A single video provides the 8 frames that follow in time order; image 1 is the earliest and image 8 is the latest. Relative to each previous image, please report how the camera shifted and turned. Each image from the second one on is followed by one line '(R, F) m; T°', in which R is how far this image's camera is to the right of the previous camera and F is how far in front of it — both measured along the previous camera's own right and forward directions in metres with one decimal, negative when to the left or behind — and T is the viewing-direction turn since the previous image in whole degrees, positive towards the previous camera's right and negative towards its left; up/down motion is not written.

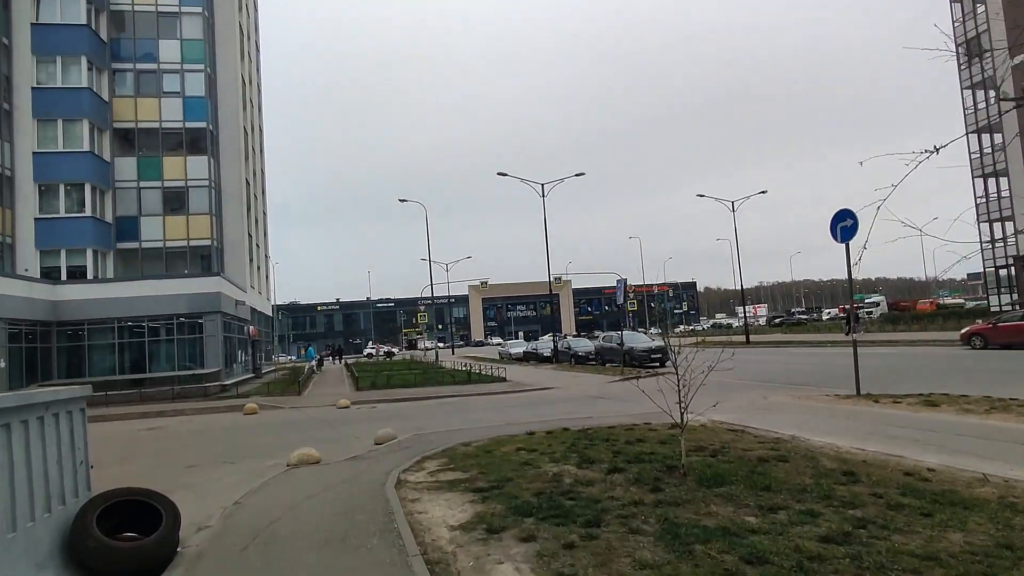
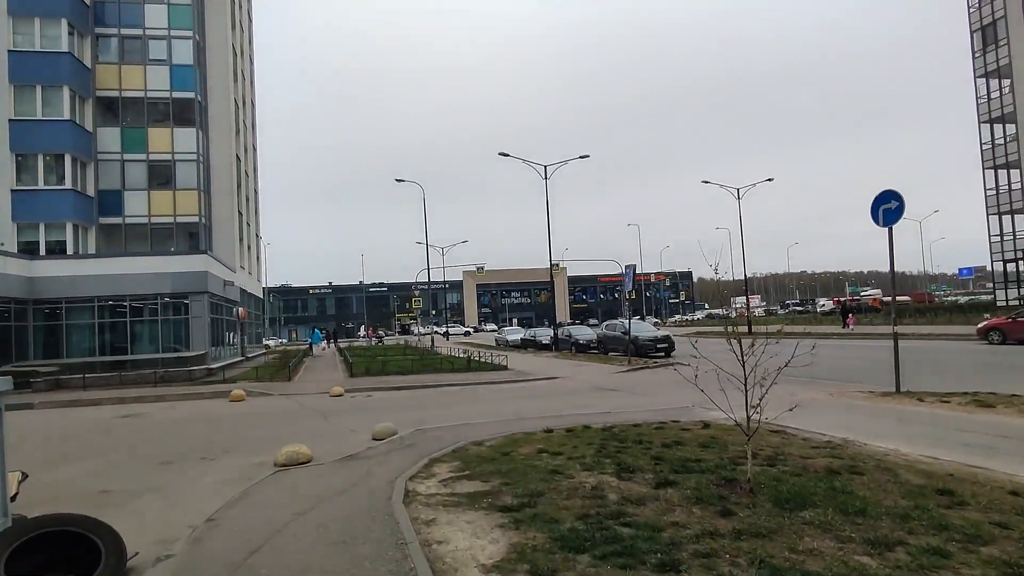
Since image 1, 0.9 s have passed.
(-0.5, +1.4) m; +1°
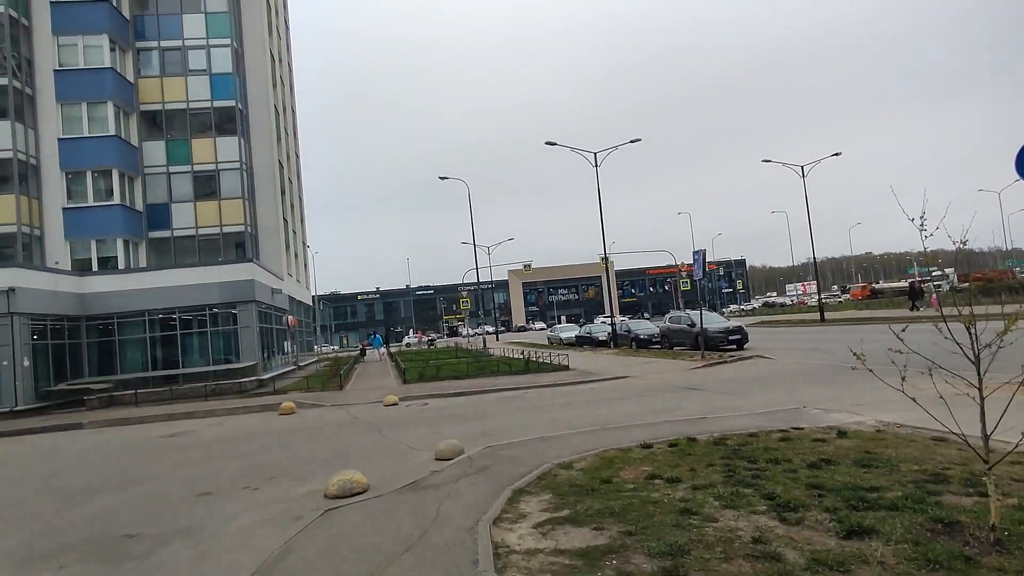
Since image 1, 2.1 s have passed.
(-0.6, +1.8) m; -4°
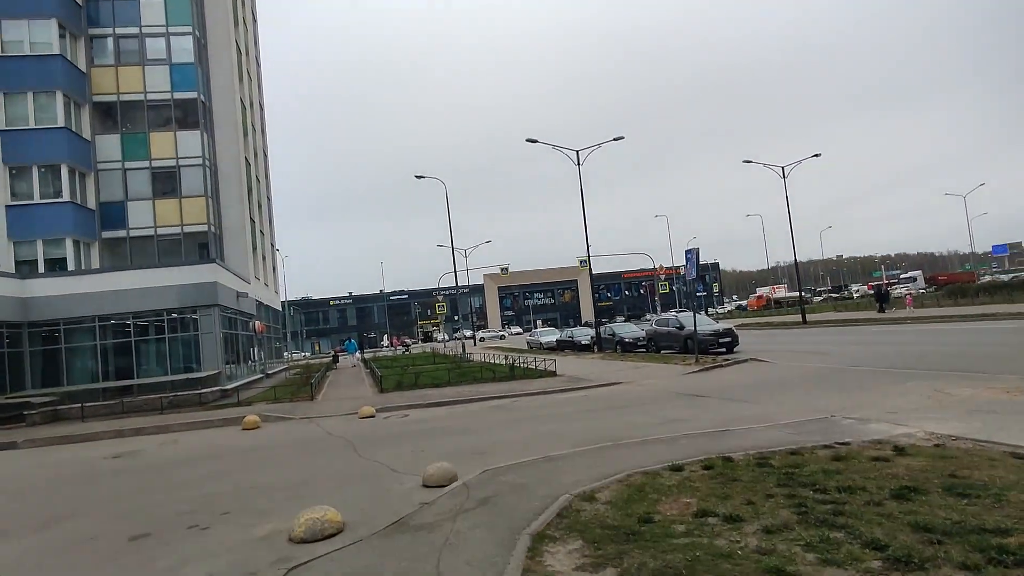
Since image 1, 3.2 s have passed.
(-0.4, +1.5) m; +3°
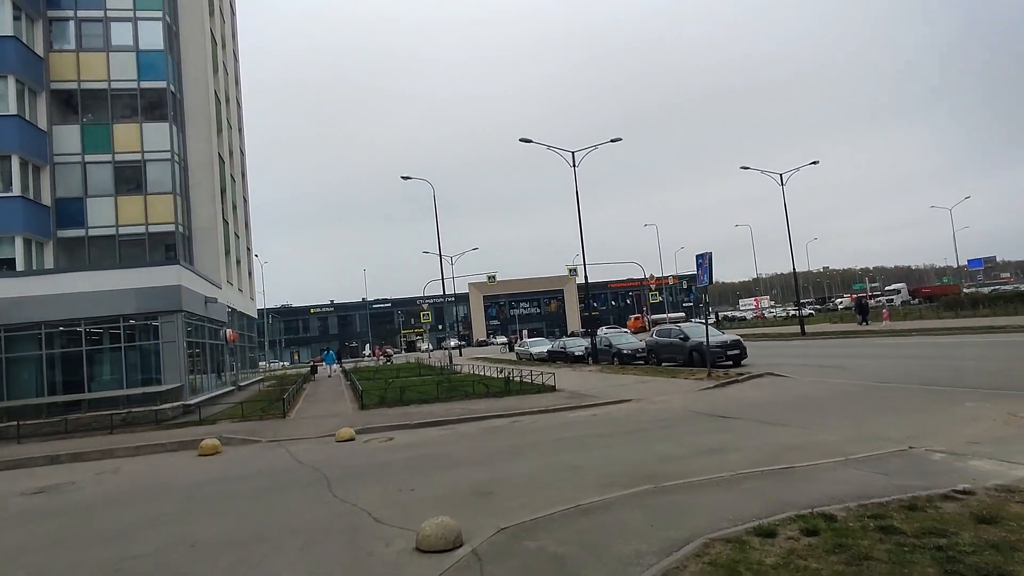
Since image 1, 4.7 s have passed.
(-0.4, +2.1) m; +2°
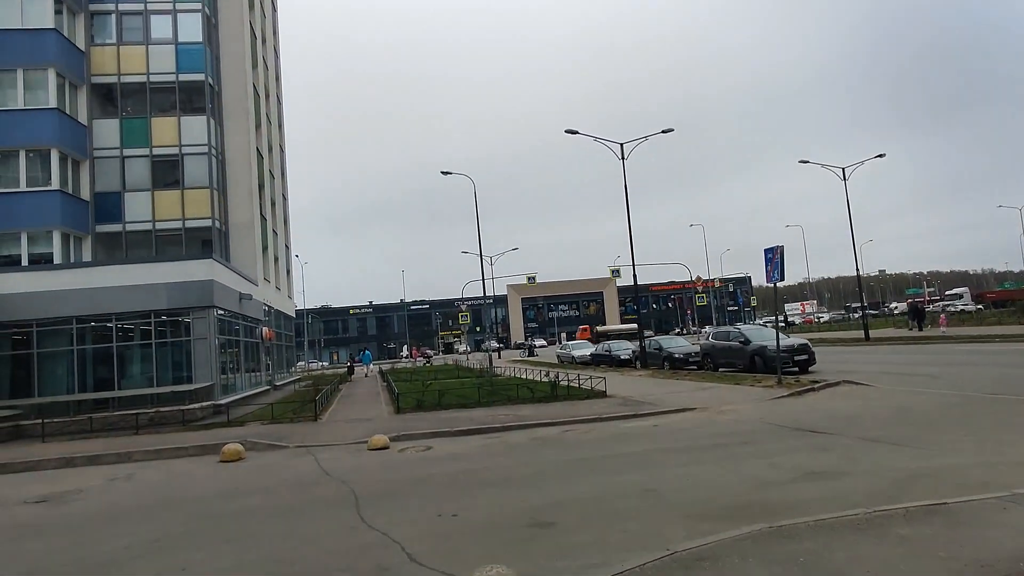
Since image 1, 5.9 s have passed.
(-0.4, +1.7) m; -4°
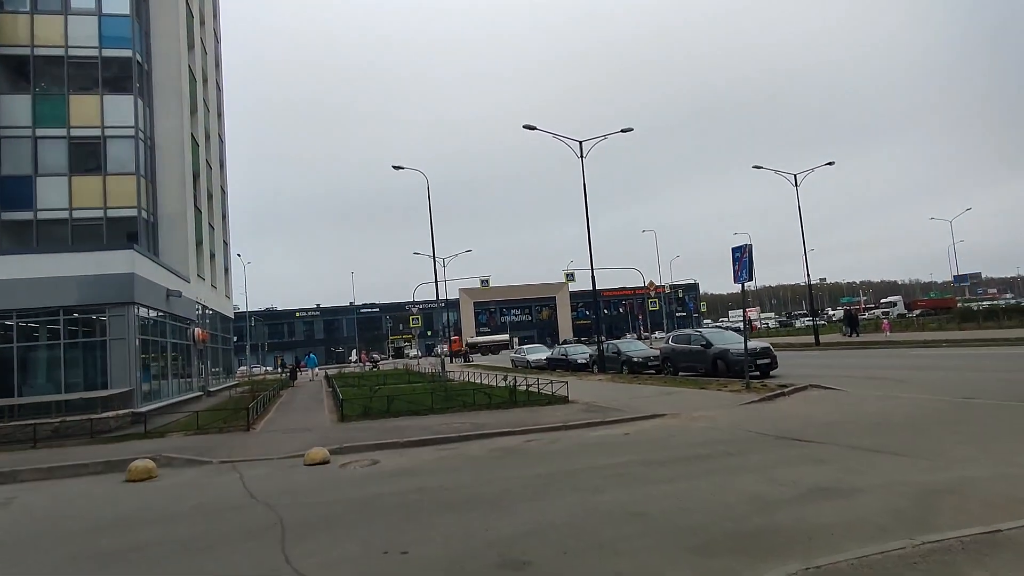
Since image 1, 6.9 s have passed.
(-0.2, +1.4) m; +5°
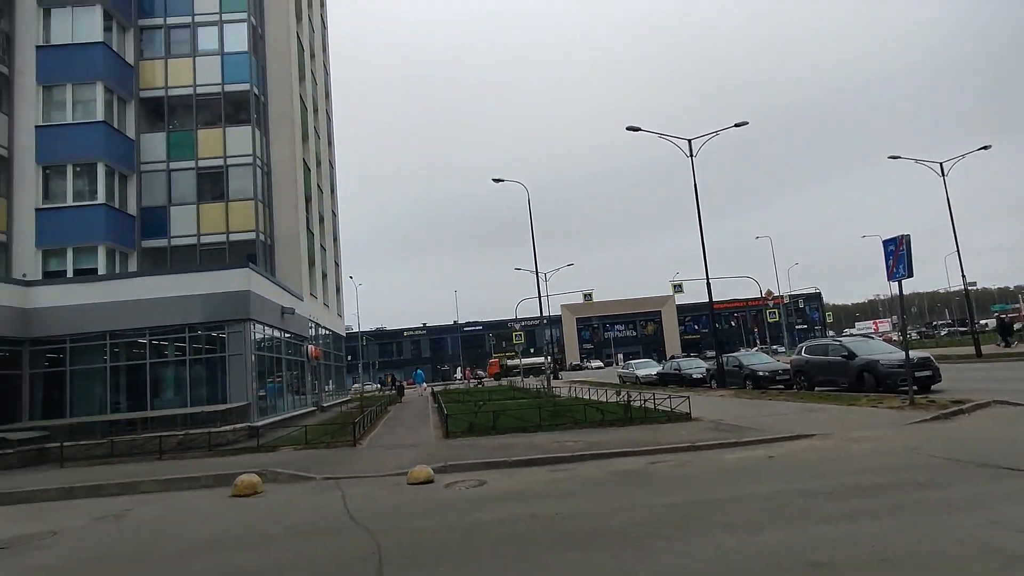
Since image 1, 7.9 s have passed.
(-0.3, +1.2) m; -10°
